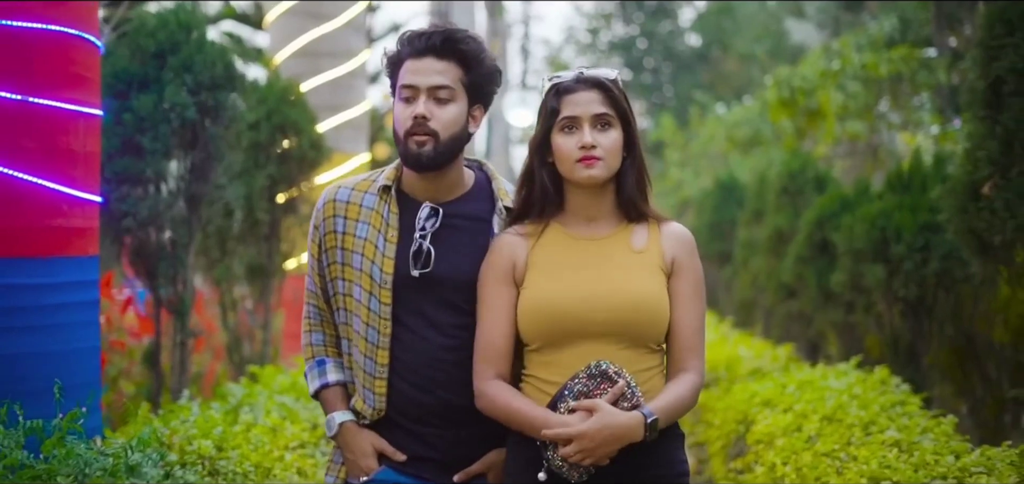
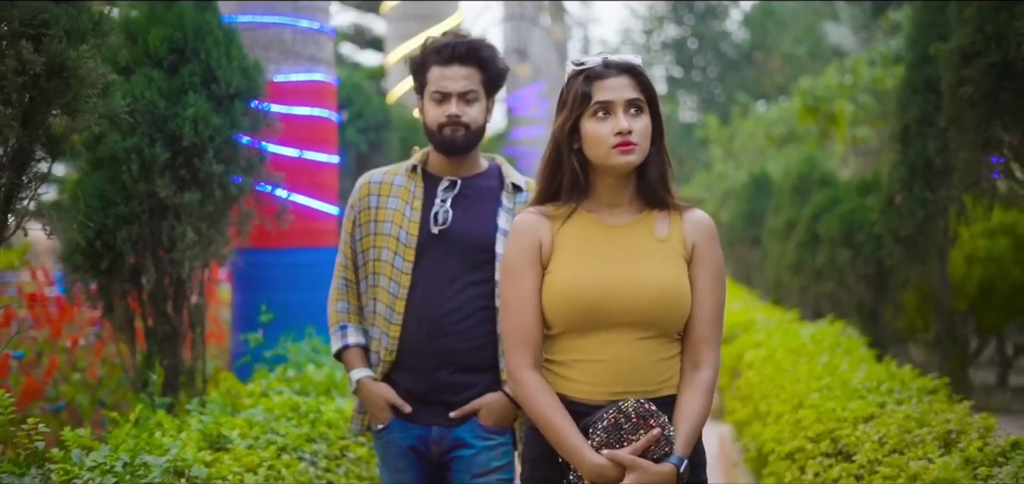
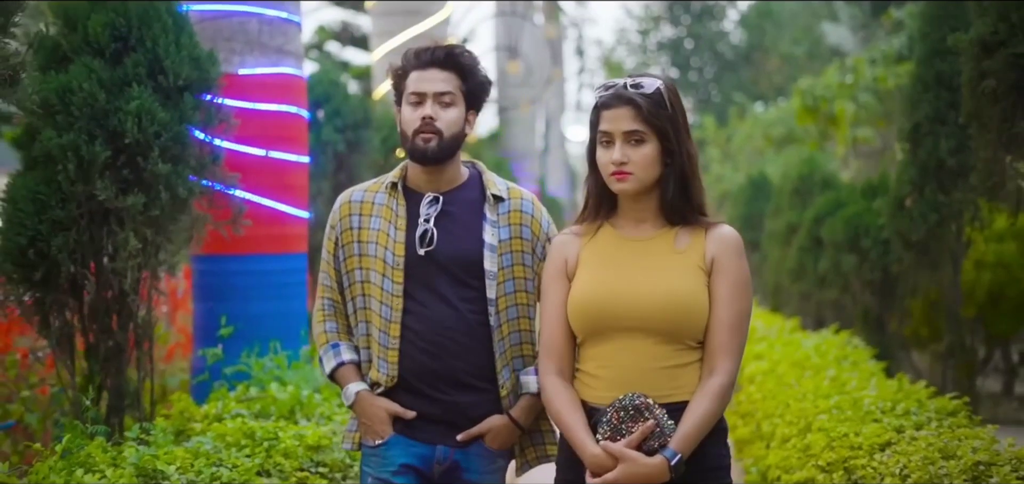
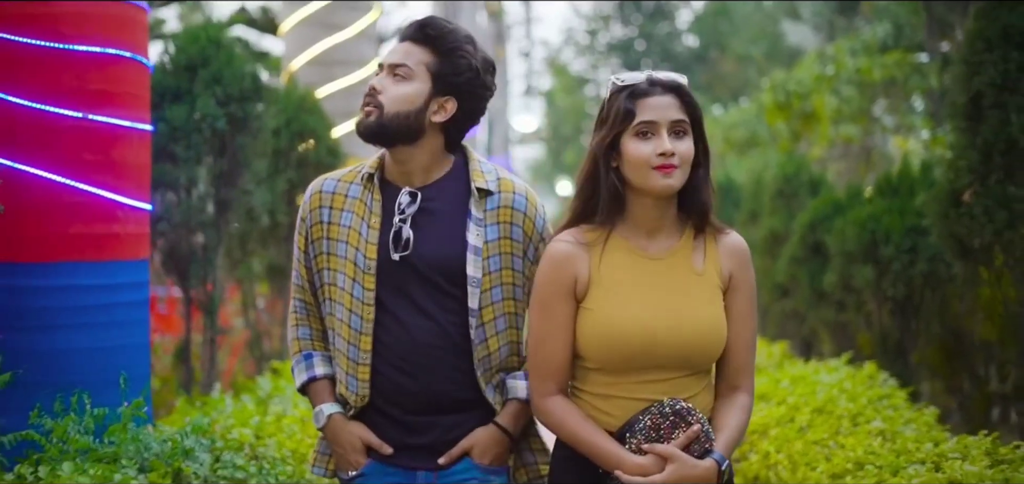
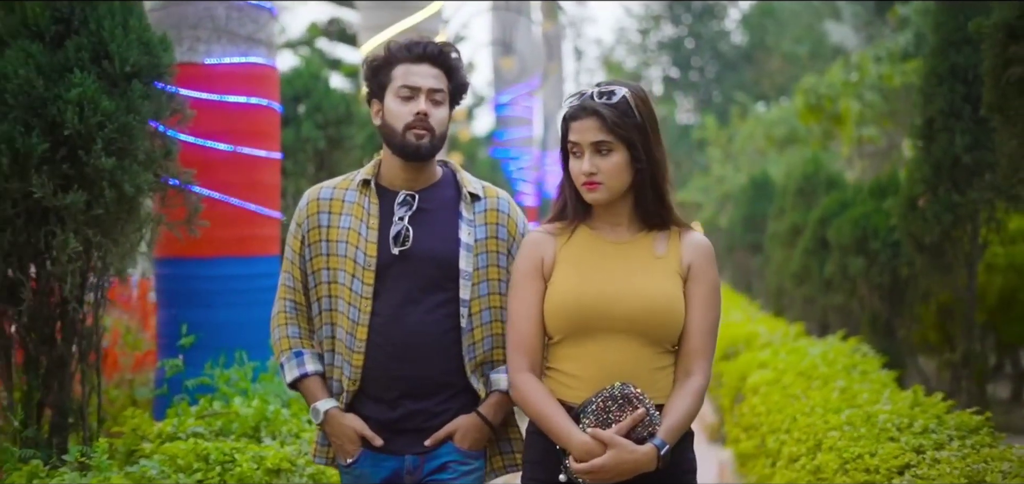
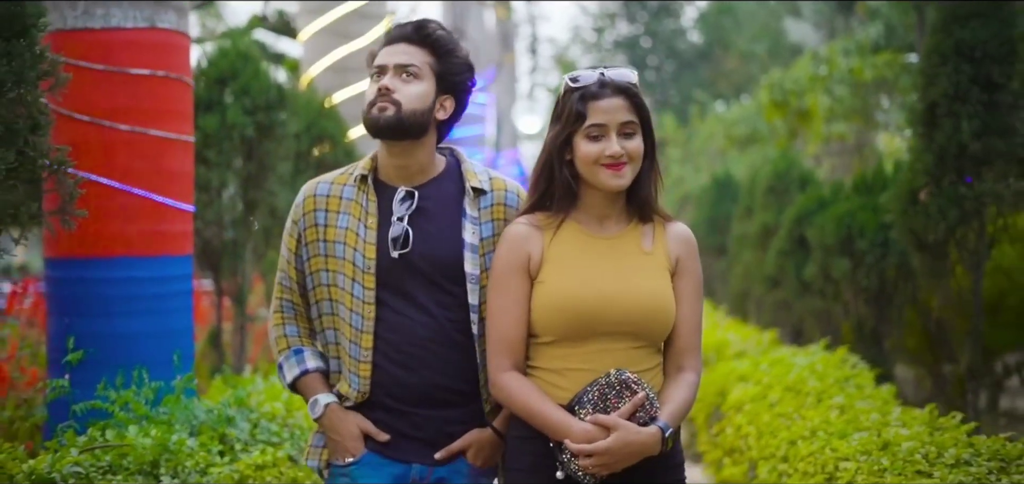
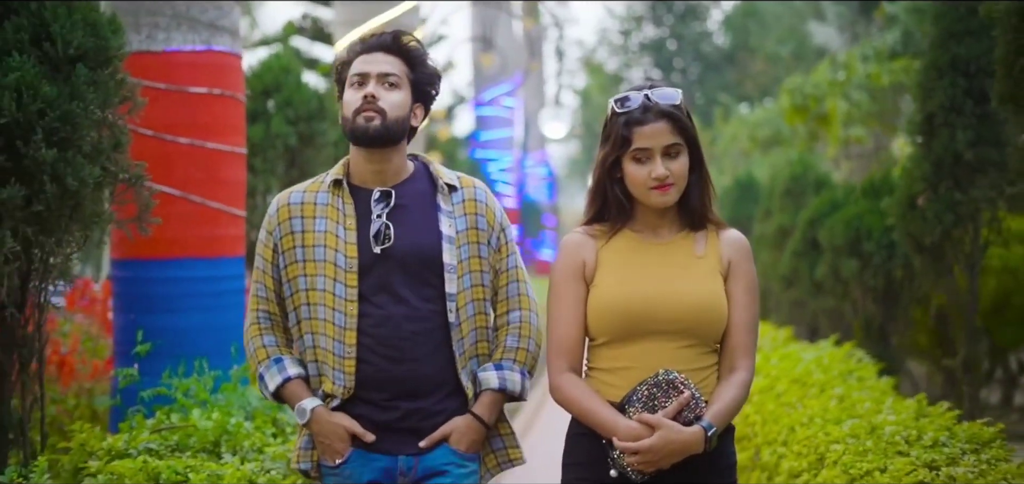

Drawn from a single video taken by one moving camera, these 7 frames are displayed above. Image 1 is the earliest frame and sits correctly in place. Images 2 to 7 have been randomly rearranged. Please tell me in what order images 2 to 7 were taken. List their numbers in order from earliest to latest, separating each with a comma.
4, 6, 7, 5, 3, 2
